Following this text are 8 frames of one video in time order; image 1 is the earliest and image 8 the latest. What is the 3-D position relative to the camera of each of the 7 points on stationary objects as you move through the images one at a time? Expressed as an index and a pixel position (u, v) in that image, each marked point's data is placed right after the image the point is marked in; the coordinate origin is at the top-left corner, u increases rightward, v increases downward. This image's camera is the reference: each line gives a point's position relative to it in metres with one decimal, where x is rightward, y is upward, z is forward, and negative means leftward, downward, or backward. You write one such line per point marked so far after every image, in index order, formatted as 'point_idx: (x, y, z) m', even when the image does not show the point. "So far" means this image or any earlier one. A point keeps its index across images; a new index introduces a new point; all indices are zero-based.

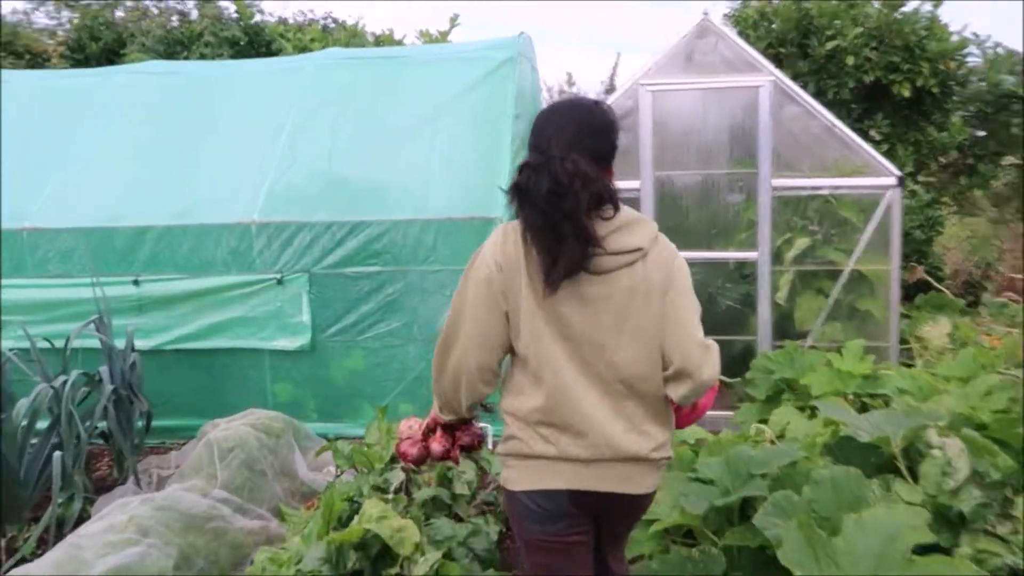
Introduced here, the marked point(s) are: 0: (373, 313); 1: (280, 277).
0: (-0.9, -0.2, +5.0) m
1: (-1.5, +0.1, +5.0) m
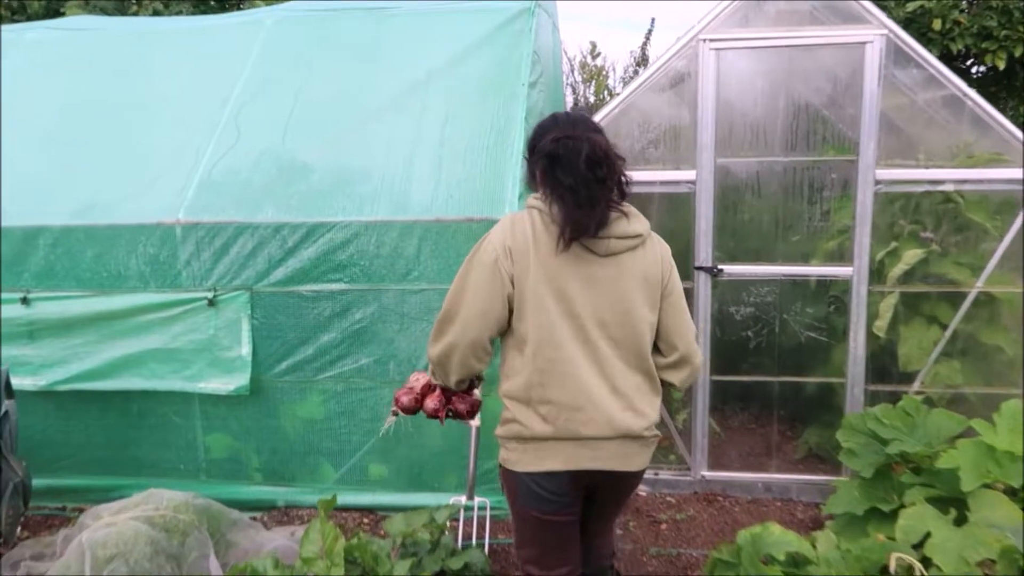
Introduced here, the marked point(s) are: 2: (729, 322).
0: (-0.8, -0.3, +3.7) m
1: (-1.4, 0.0, +3.7) m
2: (+1.1, -0.2, +3.9) m
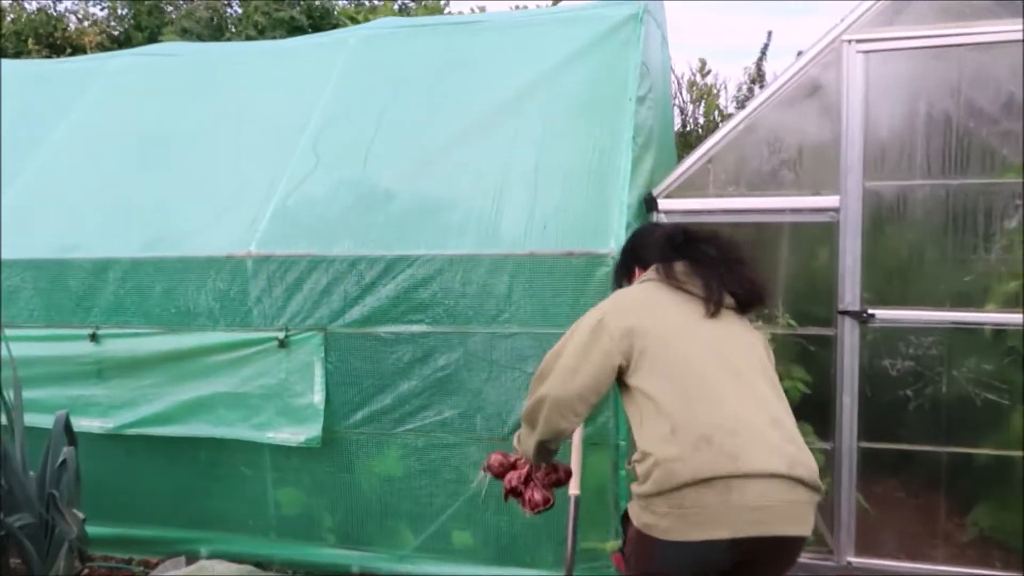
0: (-0.4, -0.5, +3.3) m
1: (-1.0, -0.2, +3.4) m
2: (+1.5, -0.4, +3.3) m
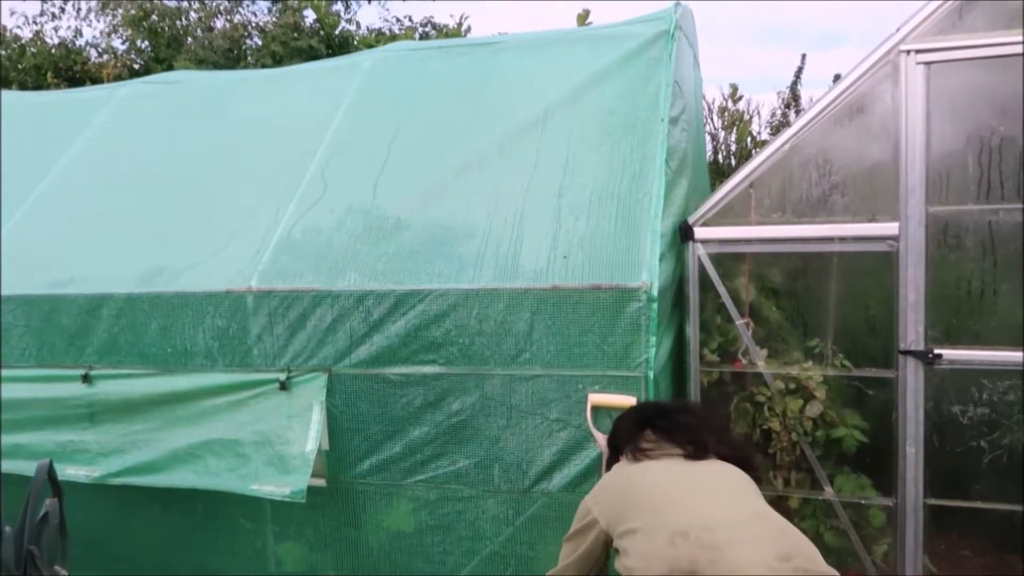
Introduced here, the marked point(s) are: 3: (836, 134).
0: (-0.3, -0.6, +3.0) m
1: (-0.9, -0.3, +3.1) m
2: (+1.6, -0.5, +2.9) m
3: (+1.2, +0.6, +3.0) m
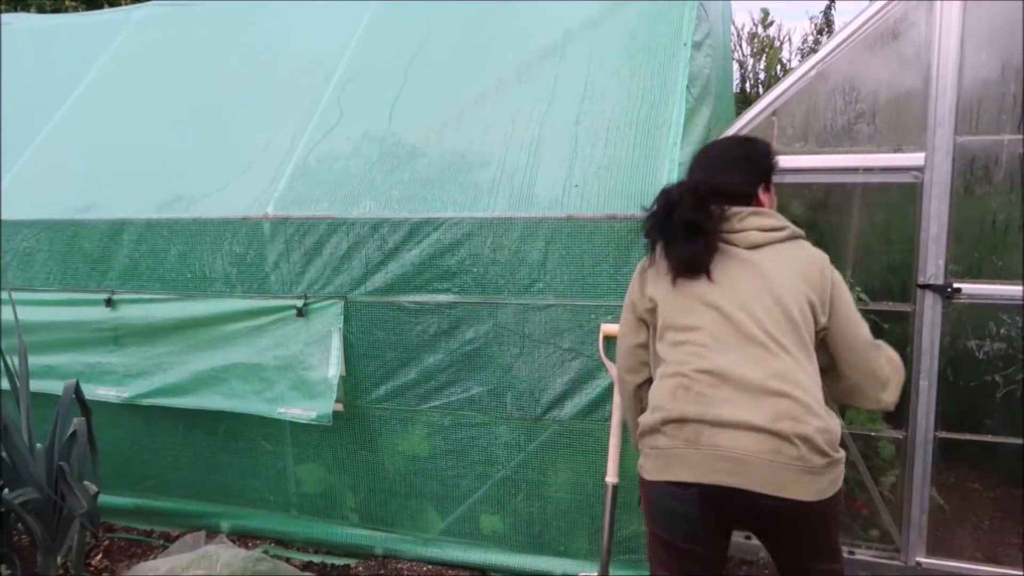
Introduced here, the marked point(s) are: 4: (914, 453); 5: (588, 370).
0: (-0.3, -0.3, +3.0) m
1: (-0.8, -0.1, +3.1) m
2: (+1.7, -0.3, +2.9) m
3: (+1.3, +0.8, +2.9) m
4: (+1.5, -0.6, +3.0) m
5: (+0.3, -0.3, +2.9) m
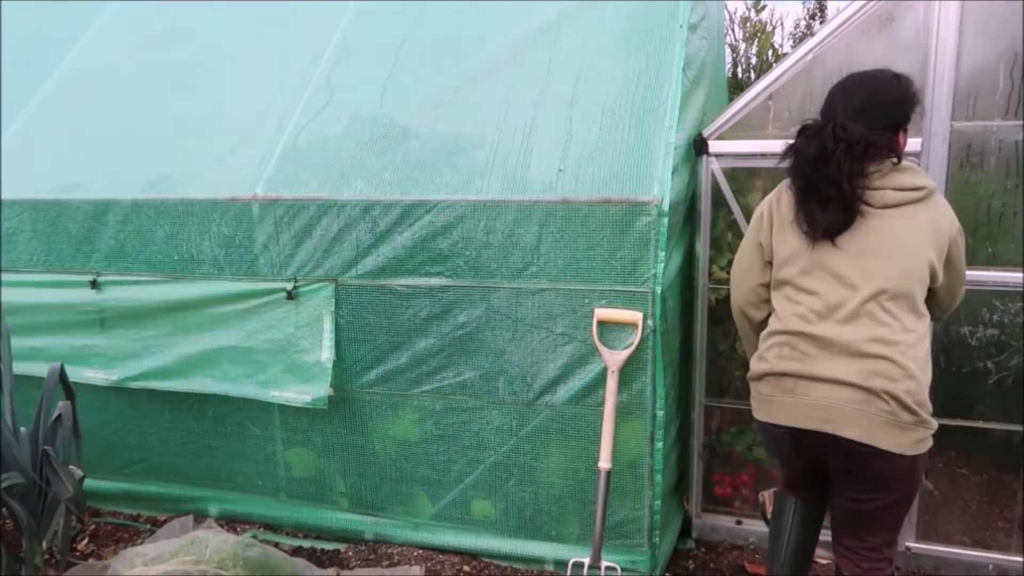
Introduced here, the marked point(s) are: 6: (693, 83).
0: (-0.3, -0.3, +3.0) m
1: (-0.9, 0.0, +3.1) m
2: (+1.6, -0.2, +2.9) m
3: (+1.3, +0.9, +2.9) m
4: (+1.5, -0.6, +3.0) m
5: (+0.3, -0.2, +2.8) m
6: (+0.7, +0.8, +3.2) m
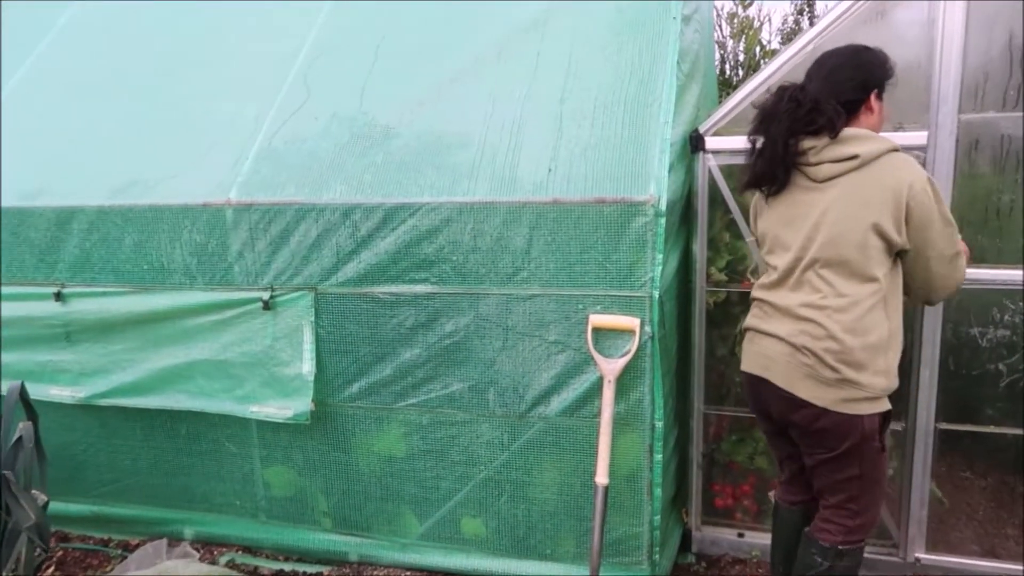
0: (-0.3, -0.3, +2.9) m
1: (-0.9, 0.0, +2.9) m
2: (+1.6, -0.2, +2.8) m
3: (+1.2, +0.9, +2.7) m
4: (+1.5, -0.6, +2.8) m
5: (+0.2, -0.3, +2.7) m
6: (+0.7, +0.8, +3.1) m
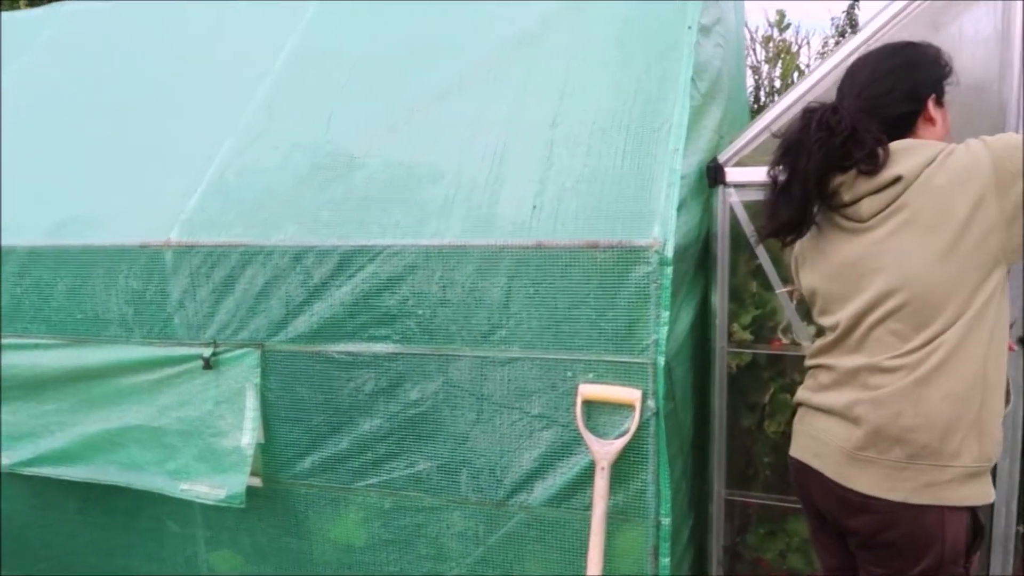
0: (-0.4, -0.5, +2.4) m
1: (-1.0, -0.2, +2.5) m
2: (+1.5, -0.4, +2.2) m
3: (+1.2, +0.7, +2.2) m
4: (+1.4, -0.8, +2.3) m
5: (+0.1, -0.4, +2.2) m
6: (+0.6, +0.6, +2.6) m
